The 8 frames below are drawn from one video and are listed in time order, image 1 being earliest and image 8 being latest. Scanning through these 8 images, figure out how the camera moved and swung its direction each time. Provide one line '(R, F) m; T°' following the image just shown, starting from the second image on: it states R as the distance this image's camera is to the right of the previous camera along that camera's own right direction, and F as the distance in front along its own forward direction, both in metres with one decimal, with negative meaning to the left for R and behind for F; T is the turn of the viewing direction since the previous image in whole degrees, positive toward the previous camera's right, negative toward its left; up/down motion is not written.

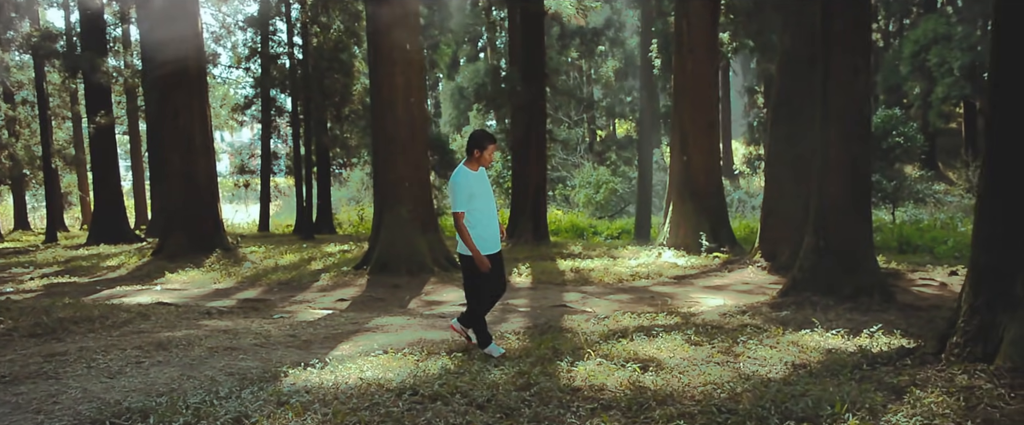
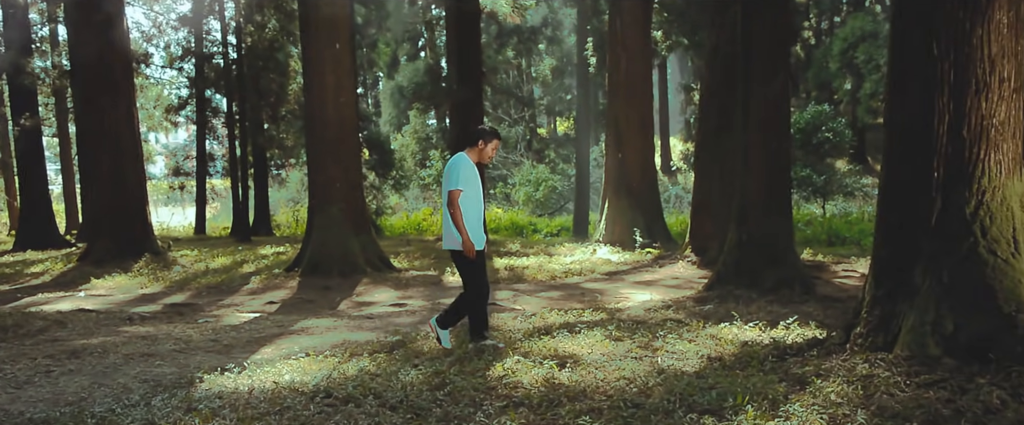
(+0.2, 0.0) m; +4°
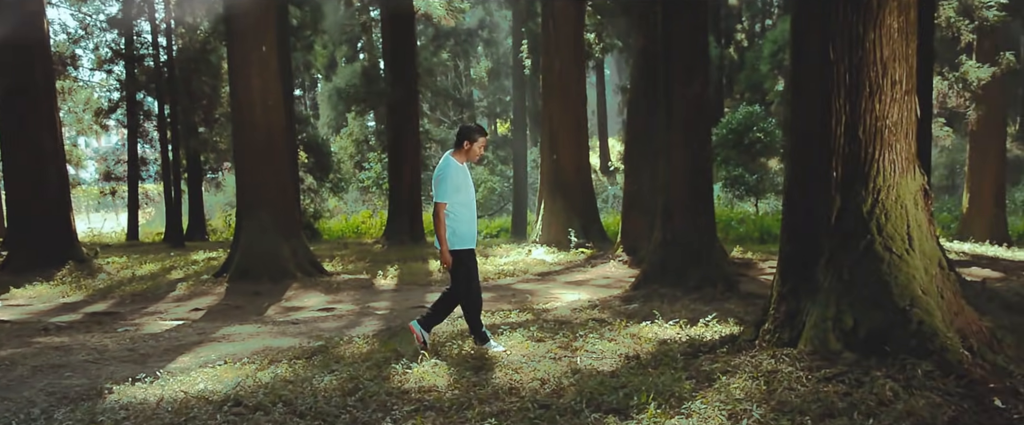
(+0.2, 0.0) m; +4°
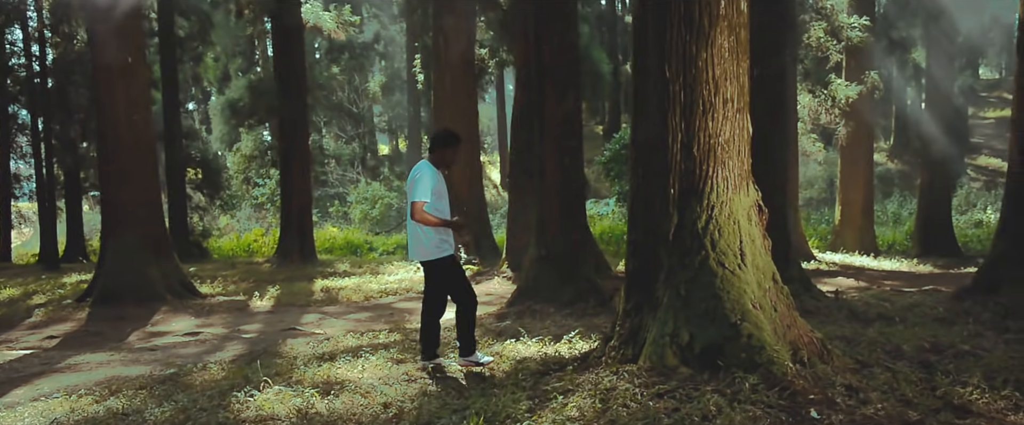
(+0.4, +0.1) m; +6°
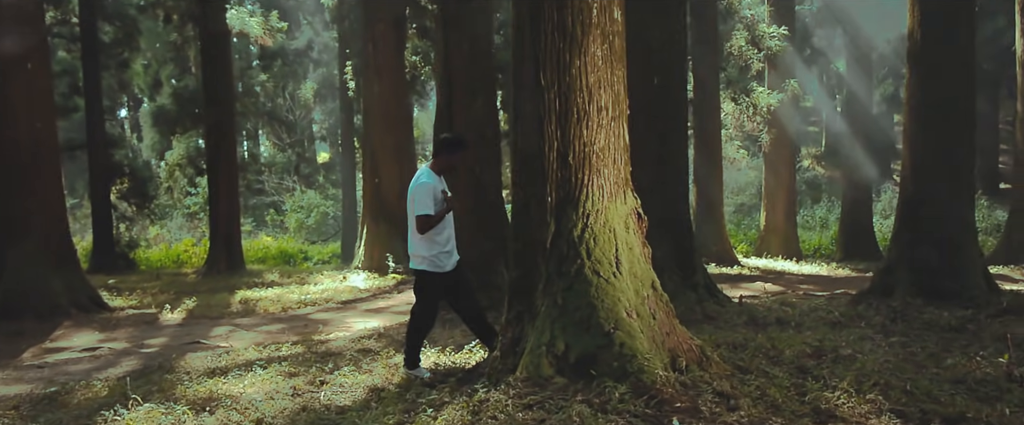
(+0.4, +0.1) m; +3°
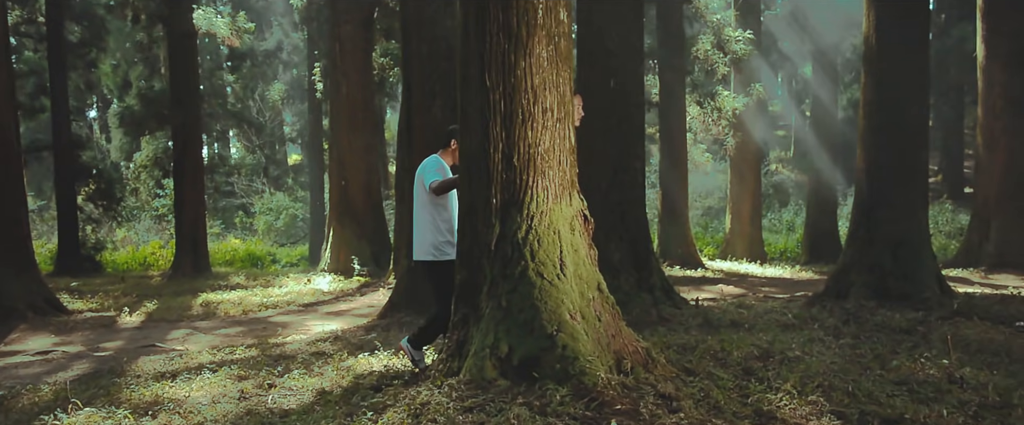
(+0.2, 0.0) m; +2°
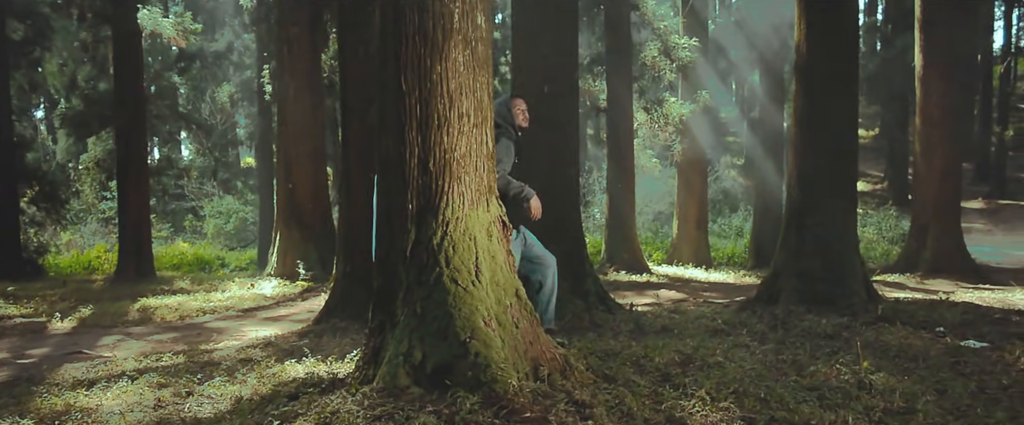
(+0.2, 0.0) m; +3°
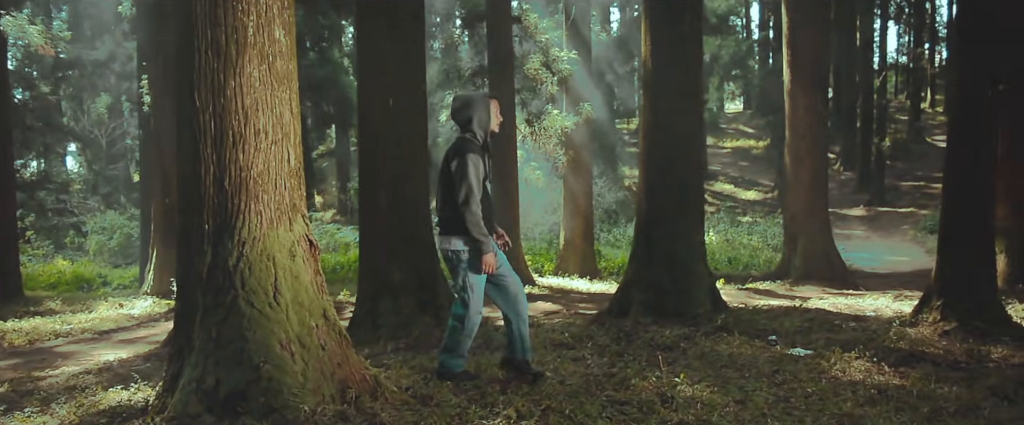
(+0.6, +0.1) m; +5°
